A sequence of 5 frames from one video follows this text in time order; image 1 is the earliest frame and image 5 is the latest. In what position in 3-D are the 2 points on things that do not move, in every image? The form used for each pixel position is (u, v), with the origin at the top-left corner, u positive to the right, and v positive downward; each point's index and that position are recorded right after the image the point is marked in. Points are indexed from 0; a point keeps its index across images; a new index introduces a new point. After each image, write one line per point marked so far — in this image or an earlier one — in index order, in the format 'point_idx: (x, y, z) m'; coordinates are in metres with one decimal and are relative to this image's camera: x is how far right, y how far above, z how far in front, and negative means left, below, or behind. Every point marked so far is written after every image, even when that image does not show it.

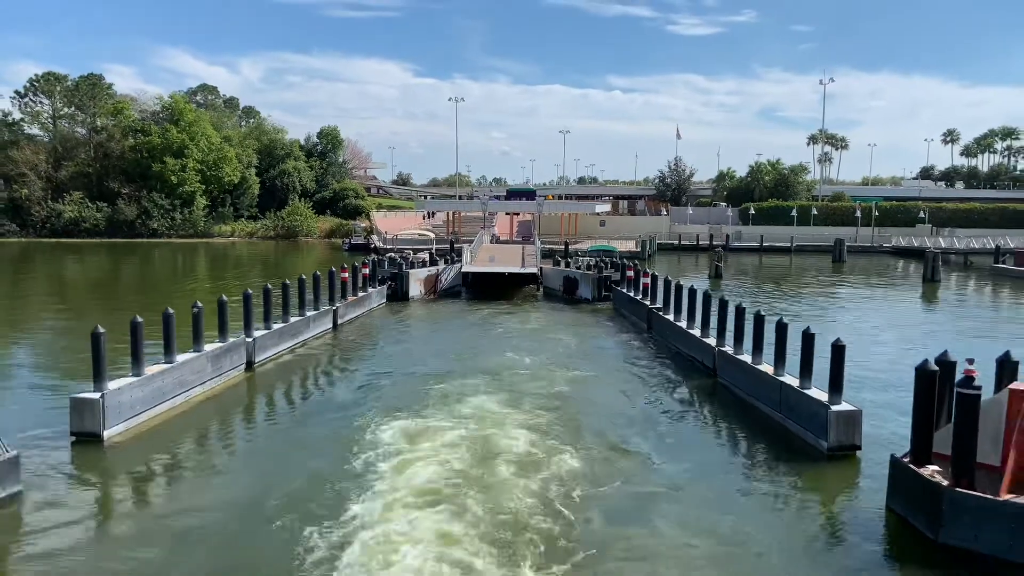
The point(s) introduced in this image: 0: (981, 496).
0: (+4.0, -1.8, +6.8) m
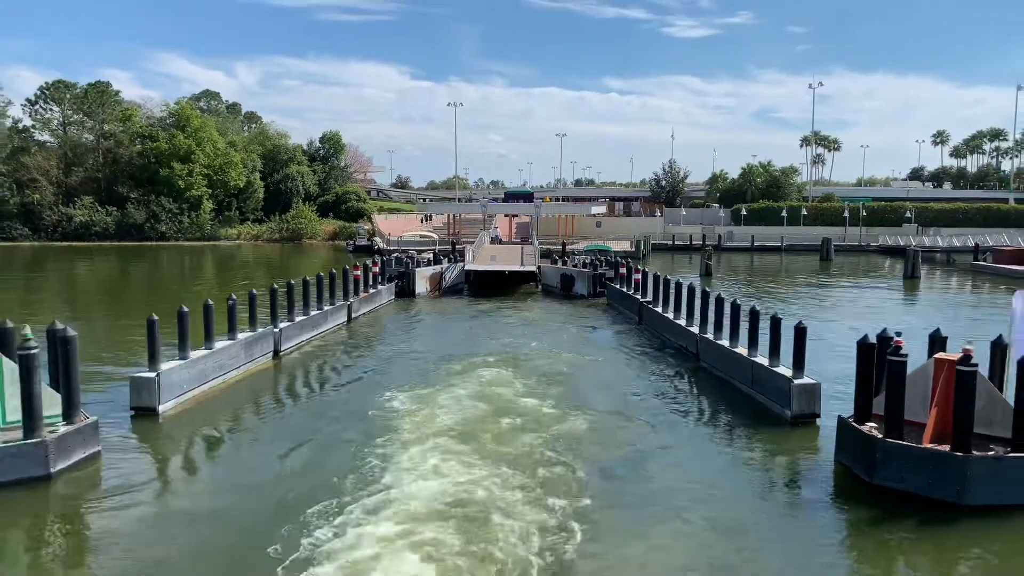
0: (+4.0, -1.6, +8.3) m
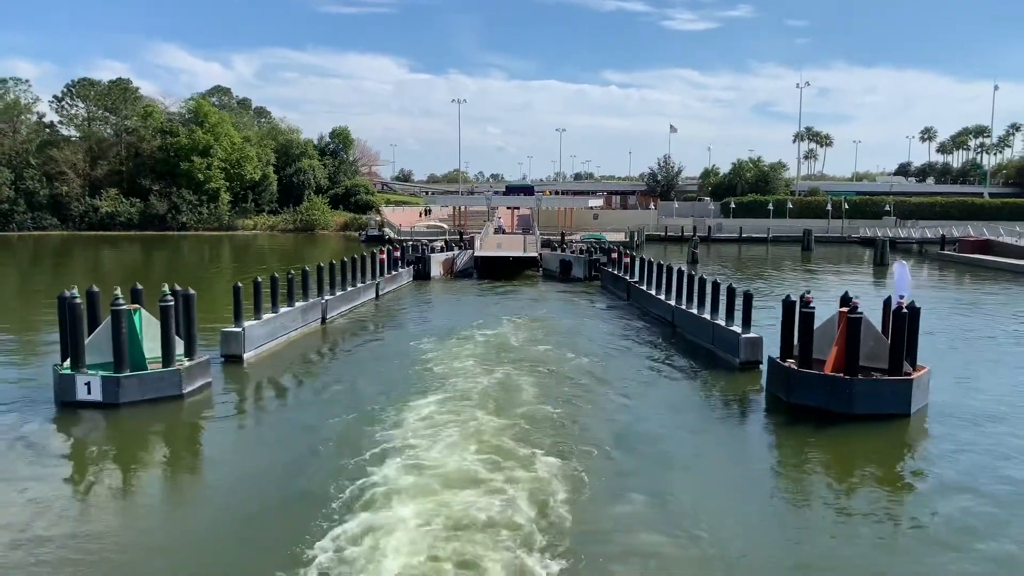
0: (+4.2, -1.2, +11.2) m
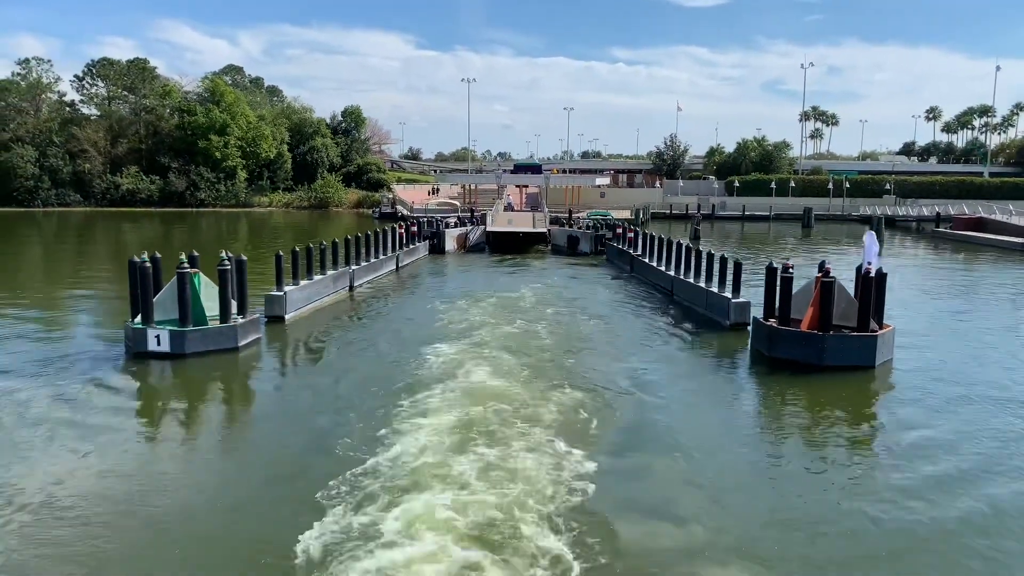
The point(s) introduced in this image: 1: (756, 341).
0: (+4.5, -0.7, +12.8) m
1: (+4.2, -0.9, +13.6) m
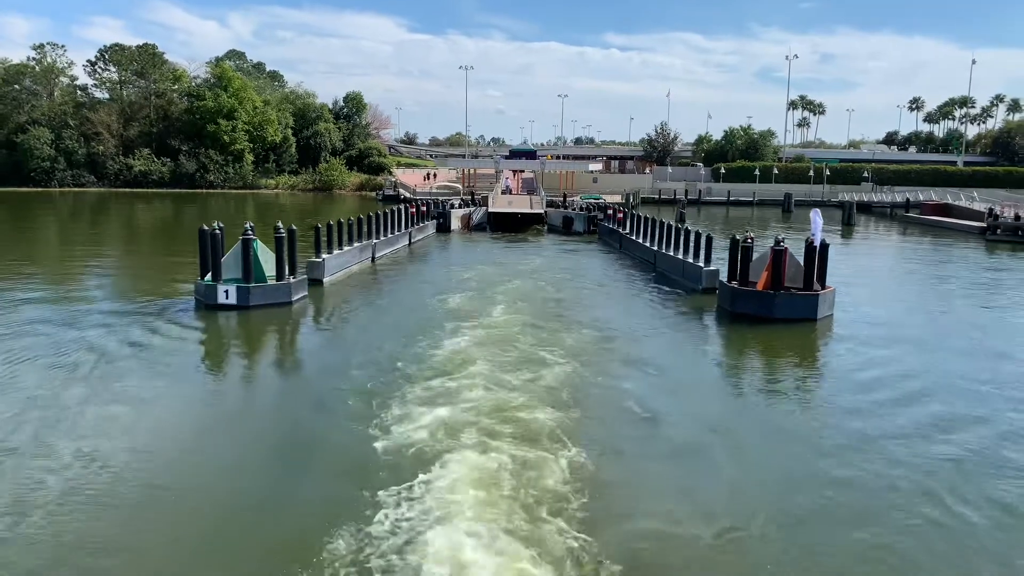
0: (+4.6, 0.0, +15.5) m
1: (+4.3, -0.2, +16.3) m
